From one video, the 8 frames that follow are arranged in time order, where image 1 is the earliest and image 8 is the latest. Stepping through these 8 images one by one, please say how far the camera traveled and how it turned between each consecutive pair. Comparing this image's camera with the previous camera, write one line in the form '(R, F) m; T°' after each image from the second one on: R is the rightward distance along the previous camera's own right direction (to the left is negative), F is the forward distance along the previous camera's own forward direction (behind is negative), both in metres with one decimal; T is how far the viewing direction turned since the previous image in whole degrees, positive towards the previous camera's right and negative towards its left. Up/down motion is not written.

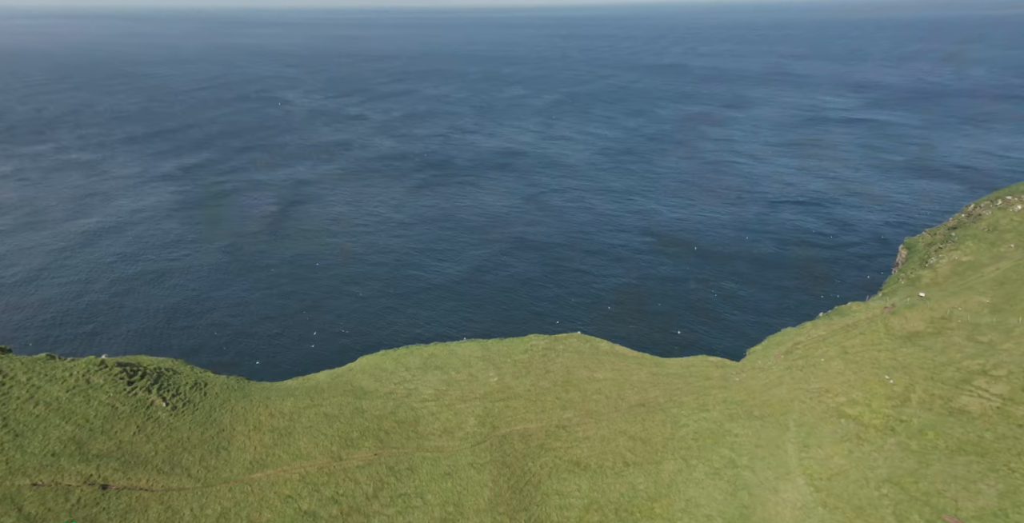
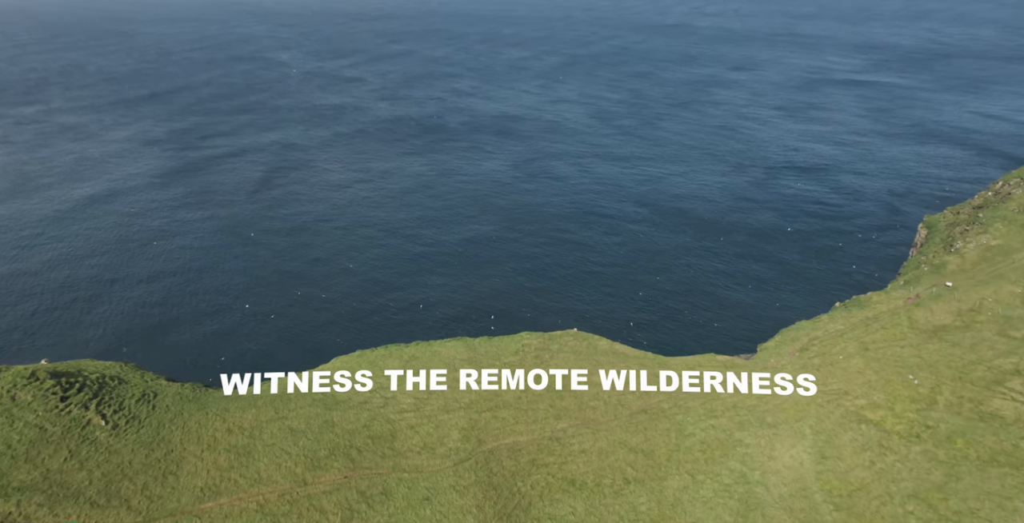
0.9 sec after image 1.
(+0.8, +6.4) m; 0°
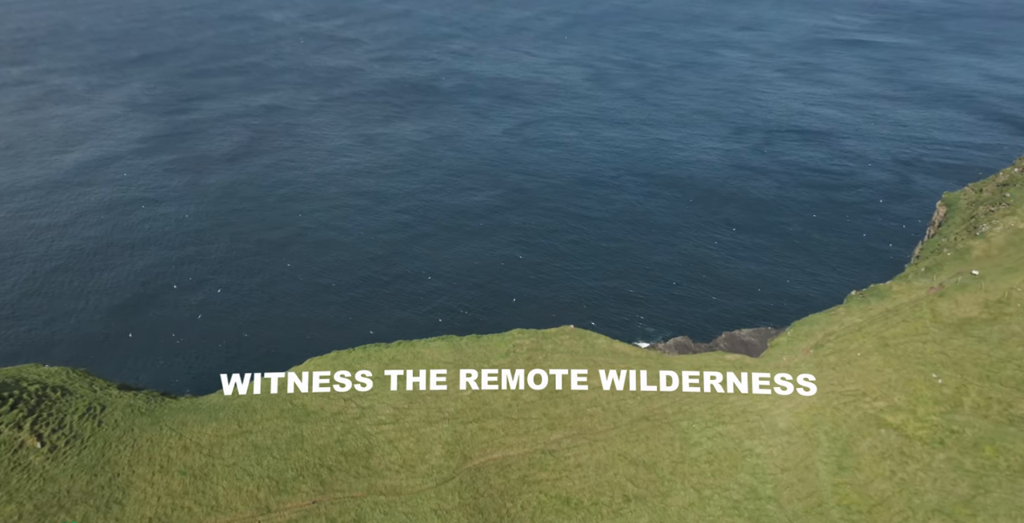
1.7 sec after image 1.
(+0.7, +5.4) m; 0°
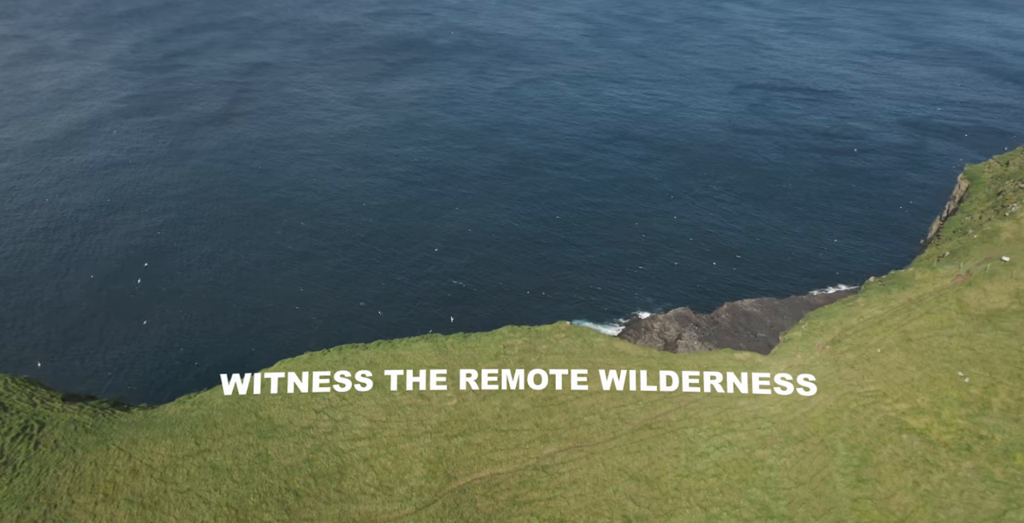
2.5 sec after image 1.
(+0.6, +5.2) m; 0°
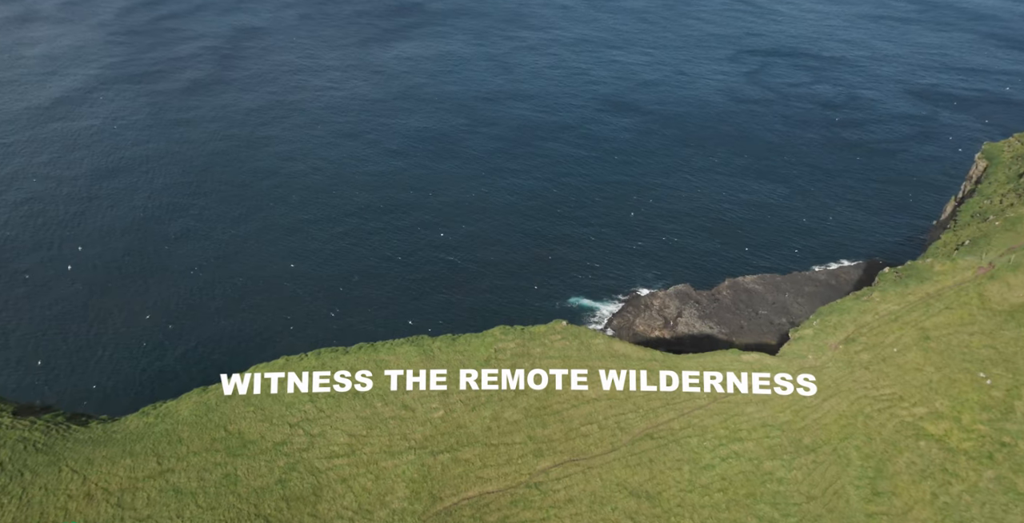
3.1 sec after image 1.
(+0.4, +3.8) m; 0°
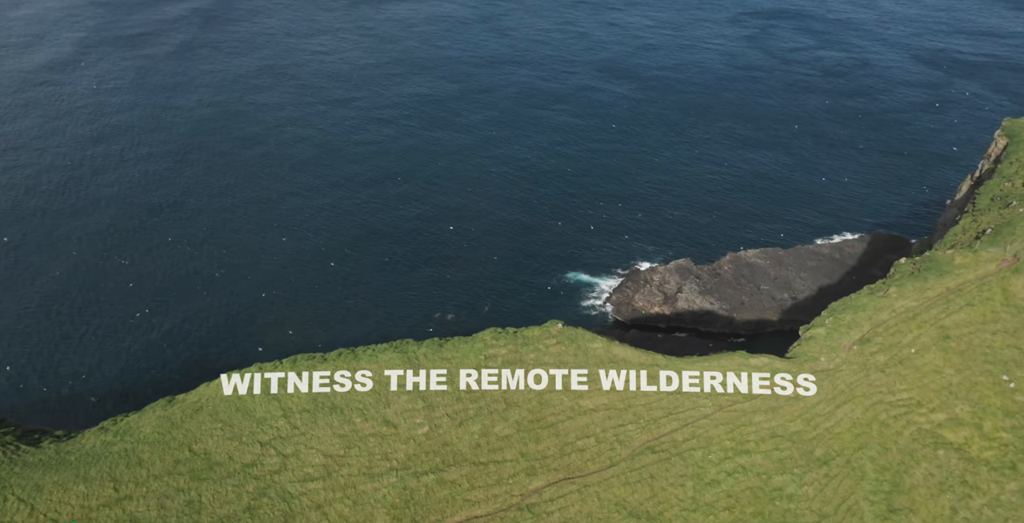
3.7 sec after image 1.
(+0.4, +3.7) m; 0°
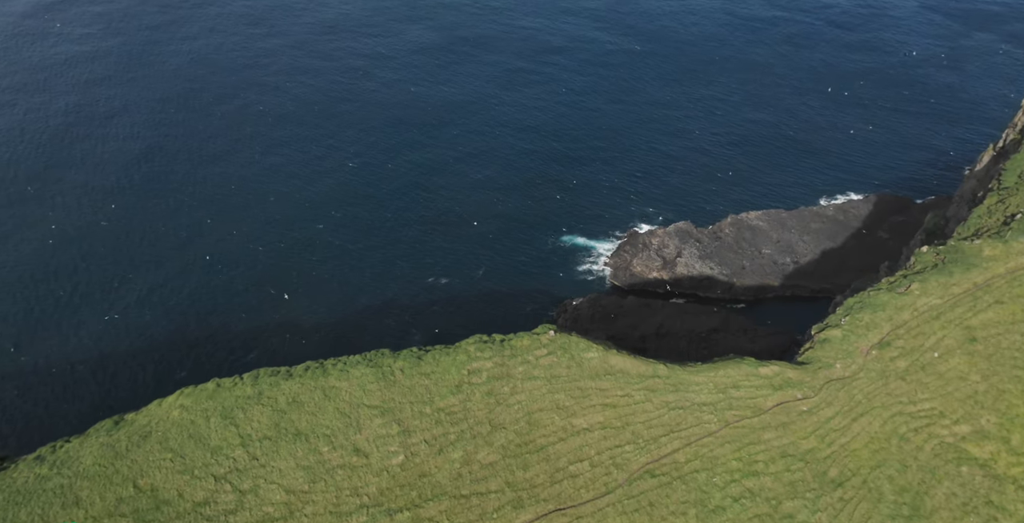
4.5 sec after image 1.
(+0.6, +4.0) m; 0°
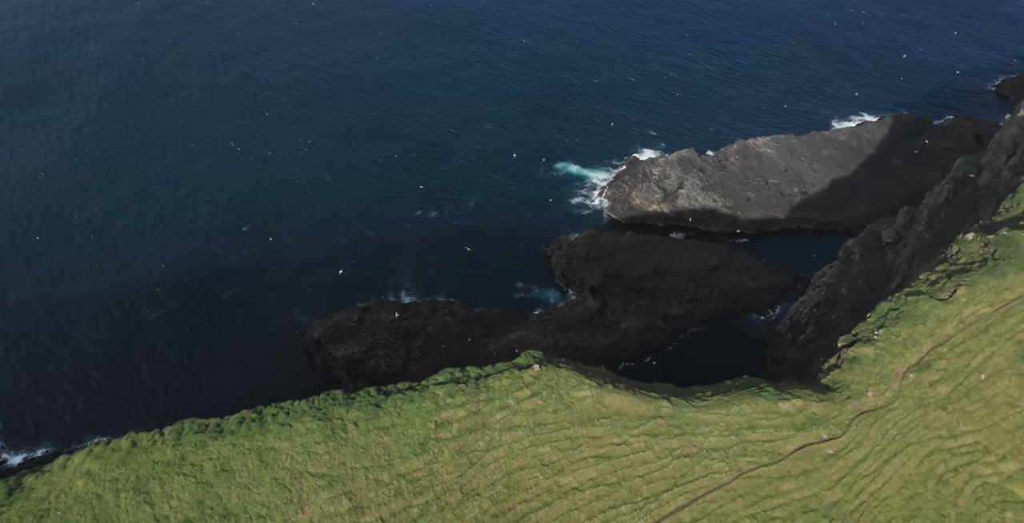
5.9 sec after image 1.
(+0.9, +5.4) m; +1°
